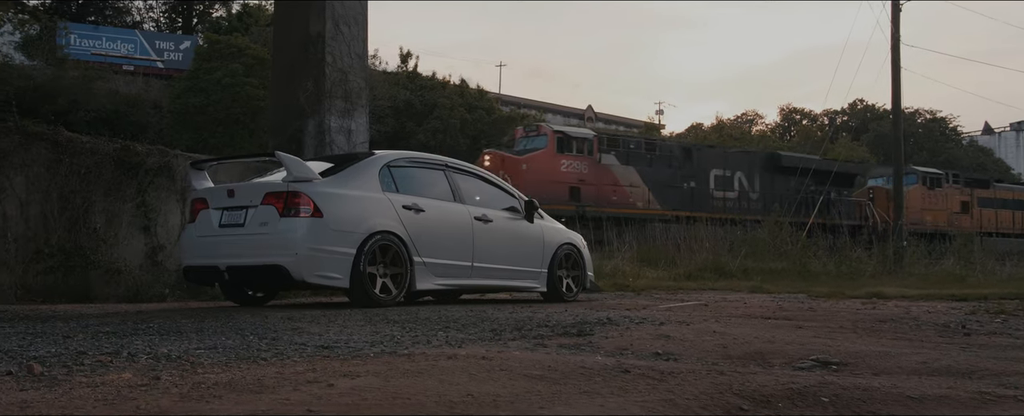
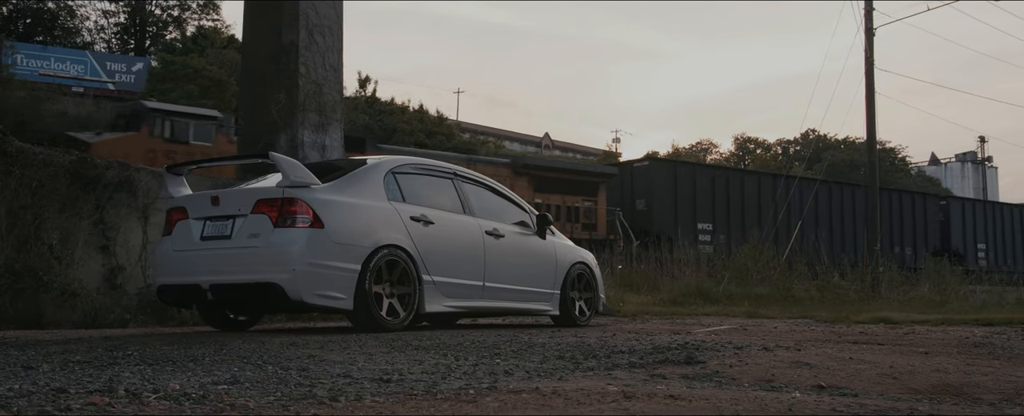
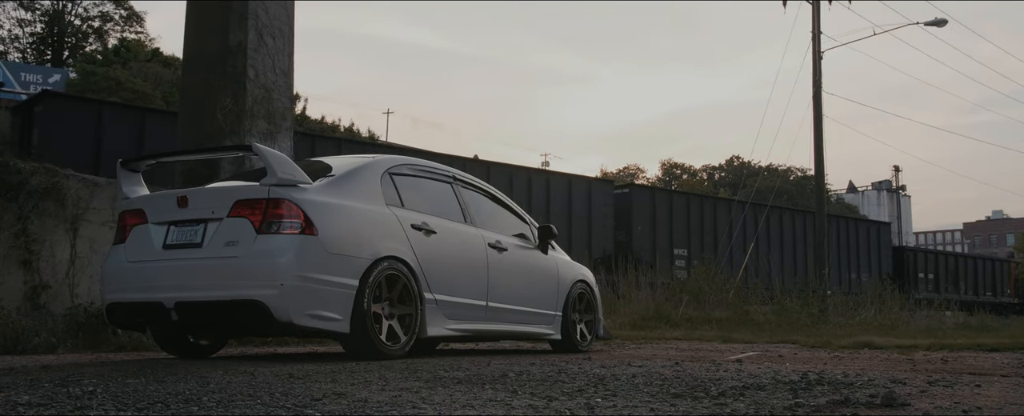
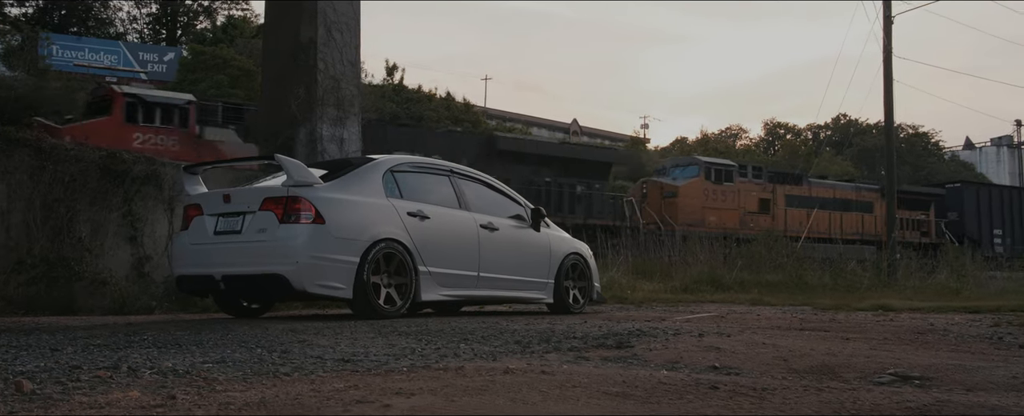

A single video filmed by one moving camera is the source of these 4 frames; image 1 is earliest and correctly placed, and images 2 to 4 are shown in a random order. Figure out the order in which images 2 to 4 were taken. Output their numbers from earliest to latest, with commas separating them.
4, 2, 3
